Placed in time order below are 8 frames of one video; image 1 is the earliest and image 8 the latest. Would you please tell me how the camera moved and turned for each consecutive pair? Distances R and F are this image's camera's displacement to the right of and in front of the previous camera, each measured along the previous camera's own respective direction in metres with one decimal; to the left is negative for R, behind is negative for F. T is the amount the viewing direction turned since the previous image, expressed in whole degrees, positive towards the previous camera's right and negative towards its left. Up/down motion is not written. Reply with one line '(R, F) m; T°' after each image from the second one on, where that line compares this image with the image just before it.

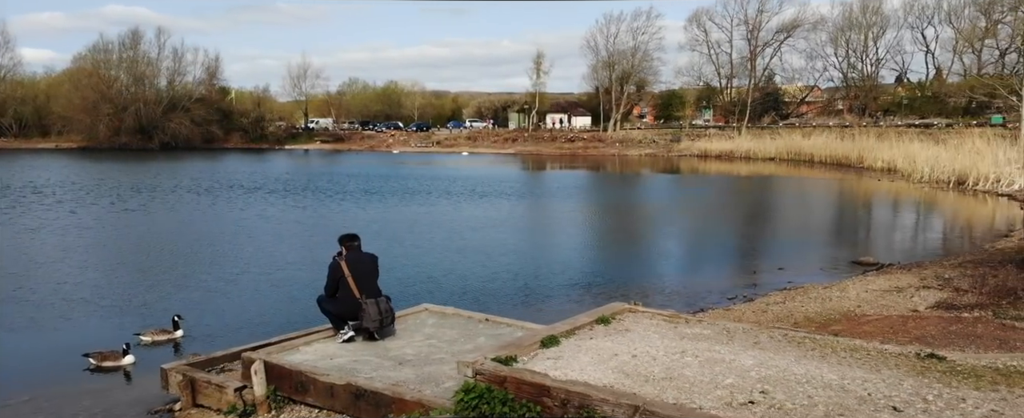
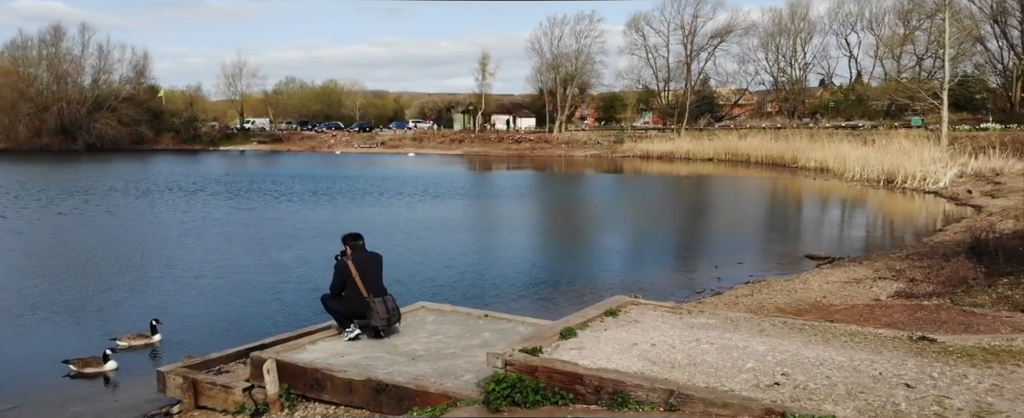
(-0.7, -0.2) m; +5°
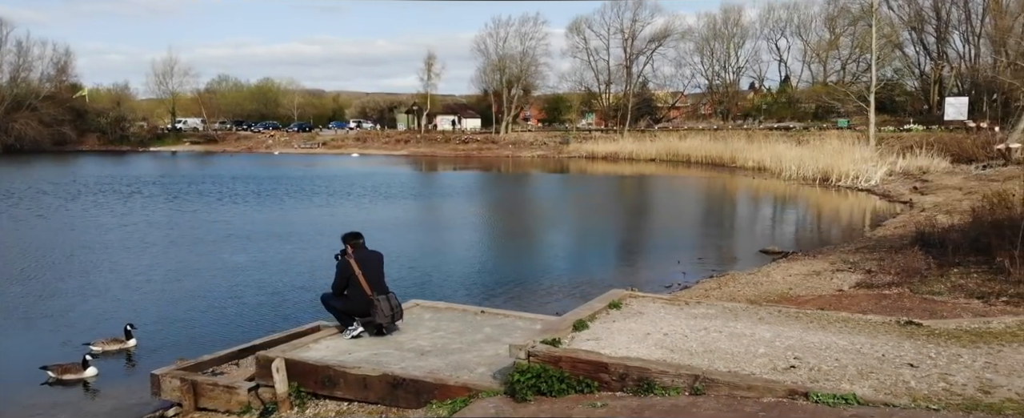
(-0.6, -0.1) m; +5°
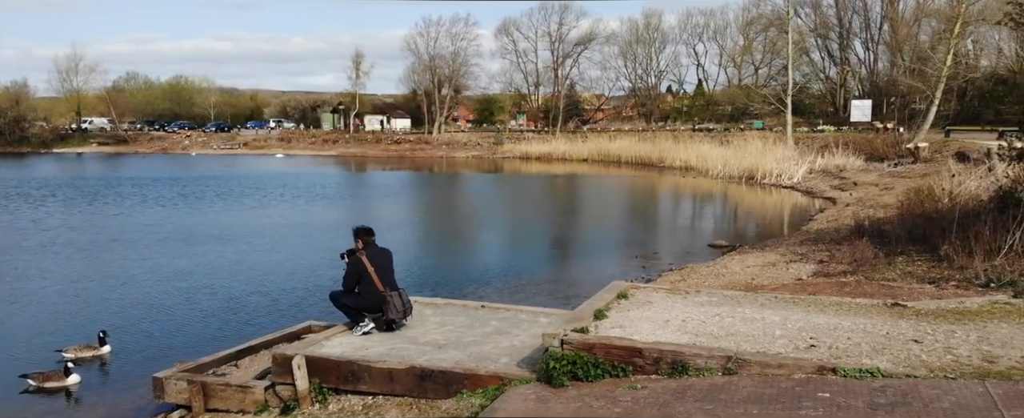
(-0.9, -0.1) m; +6°
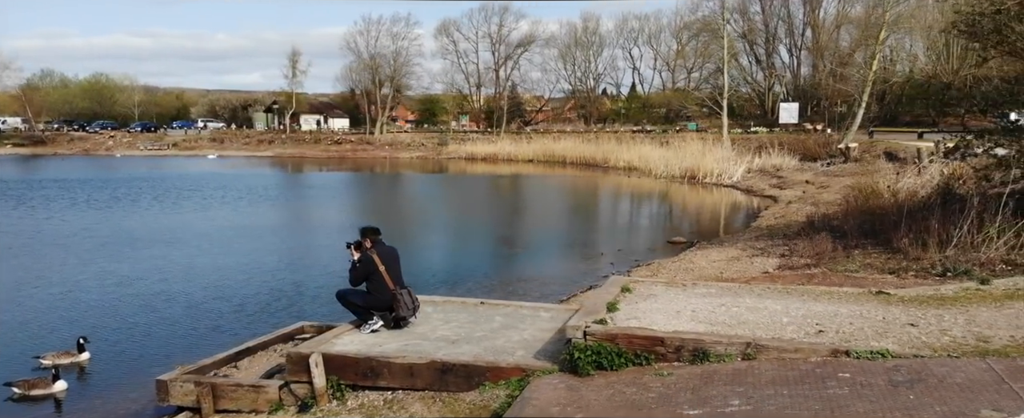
(-0.7, -0.1) m; +5°
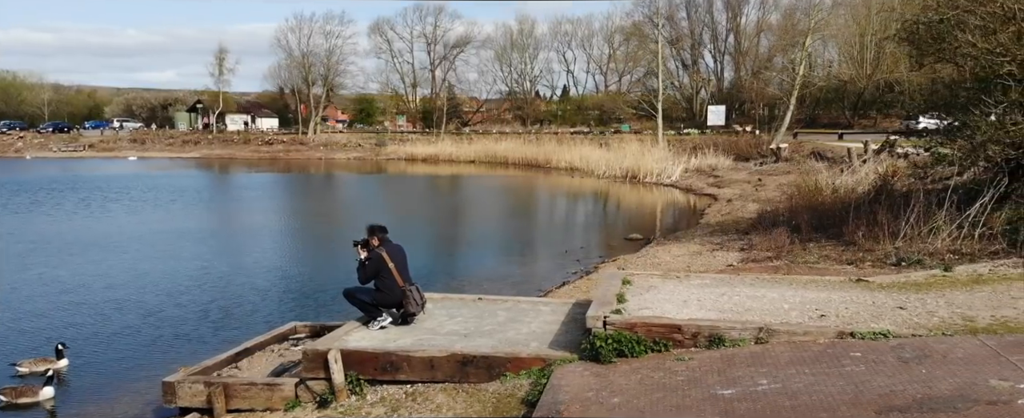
(-0.8, -0.1) m; +6°
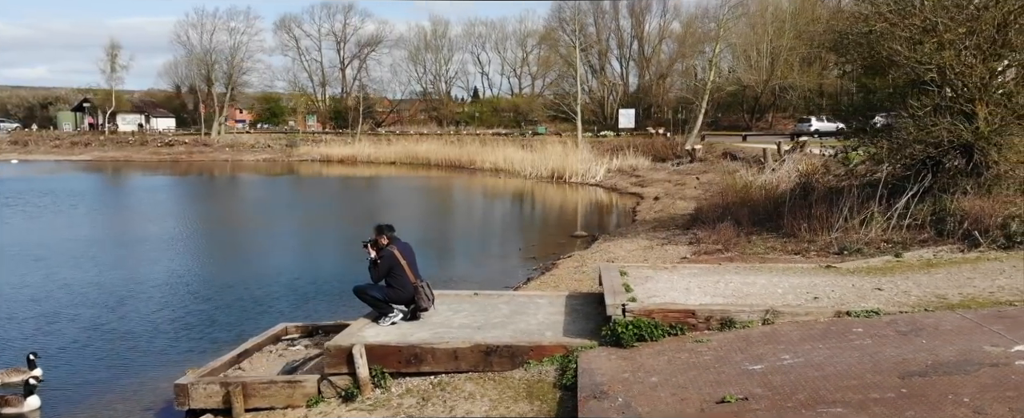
(-1.1, -0.2) m; +8°
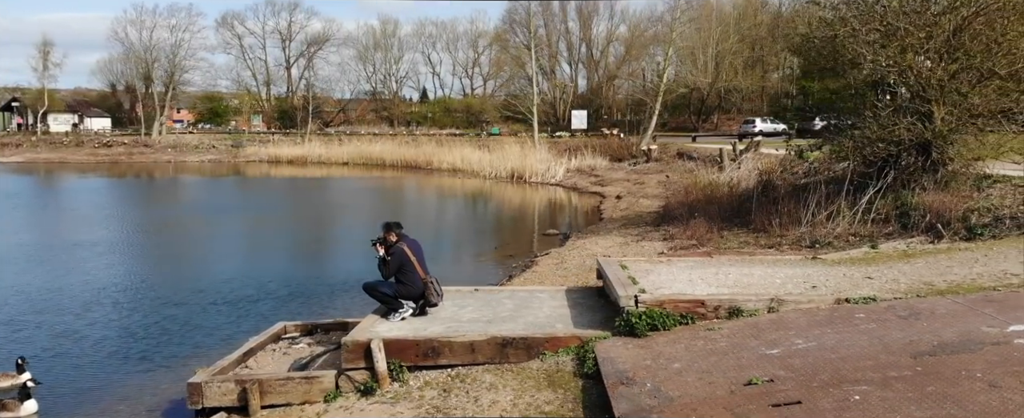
(-0.6, -0.1) m; +4°
